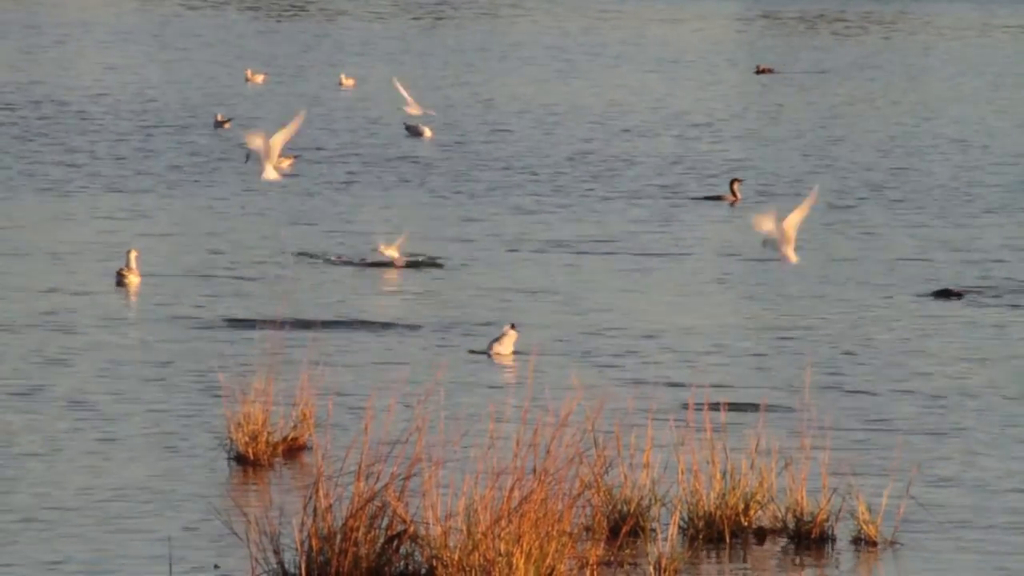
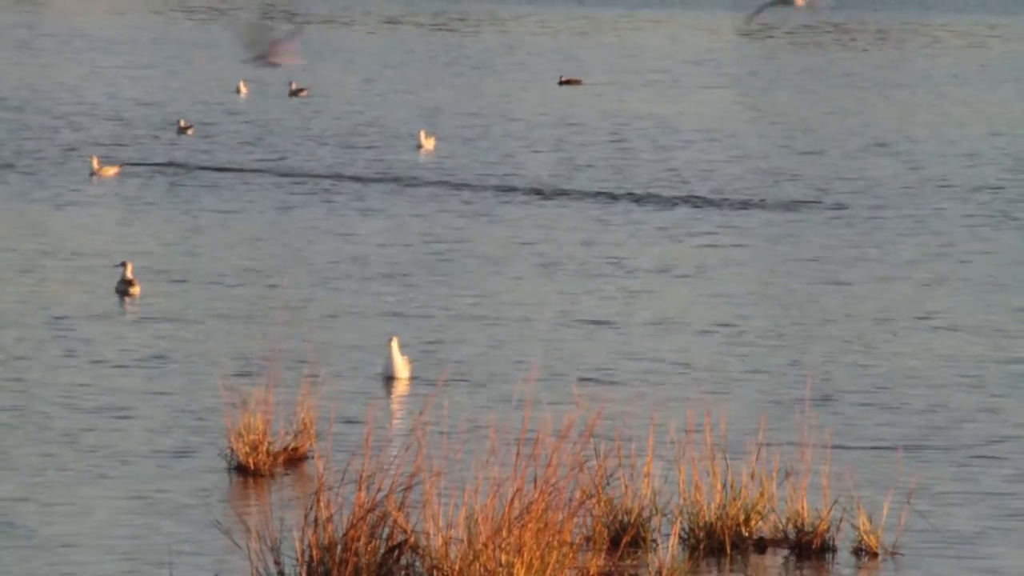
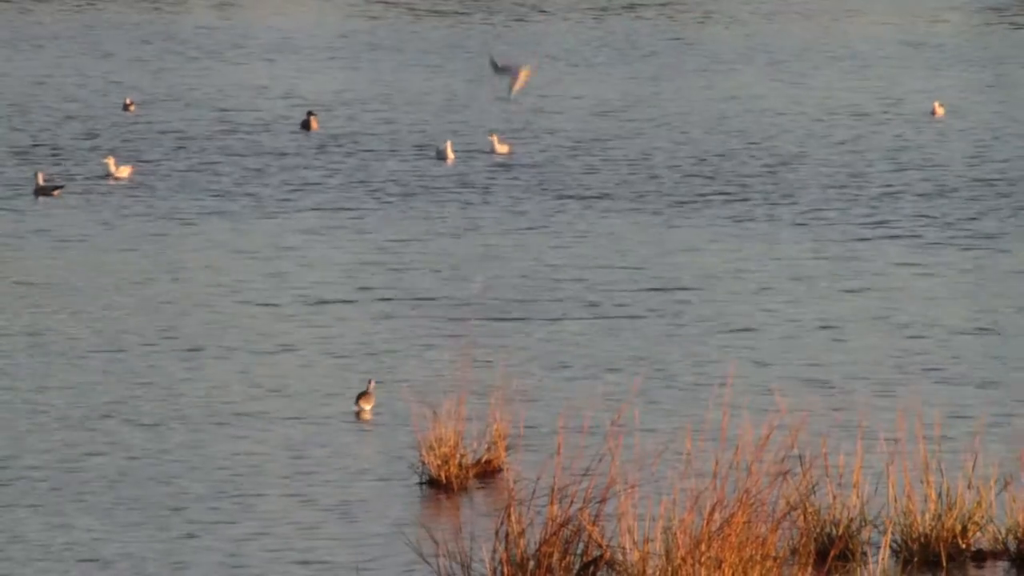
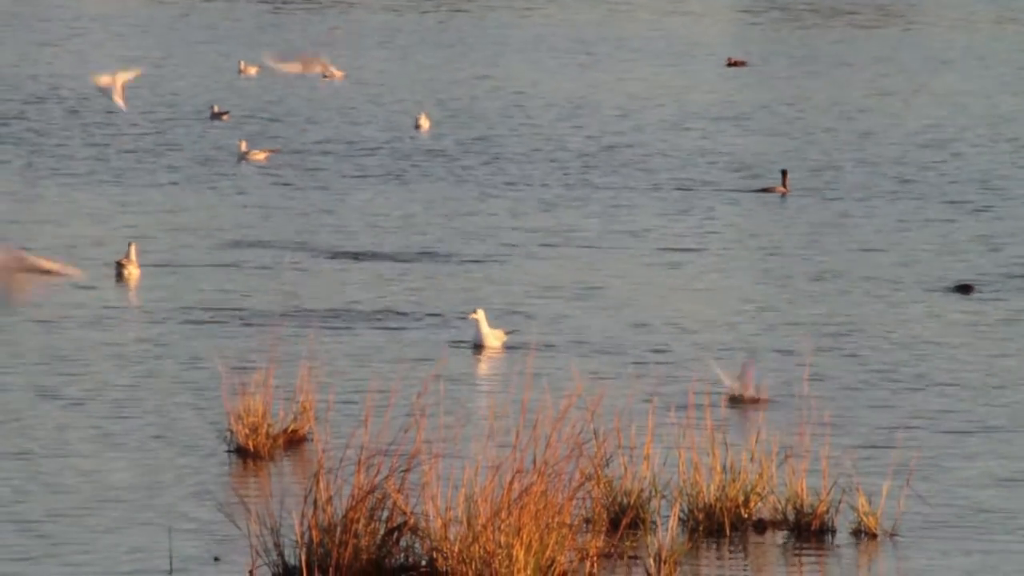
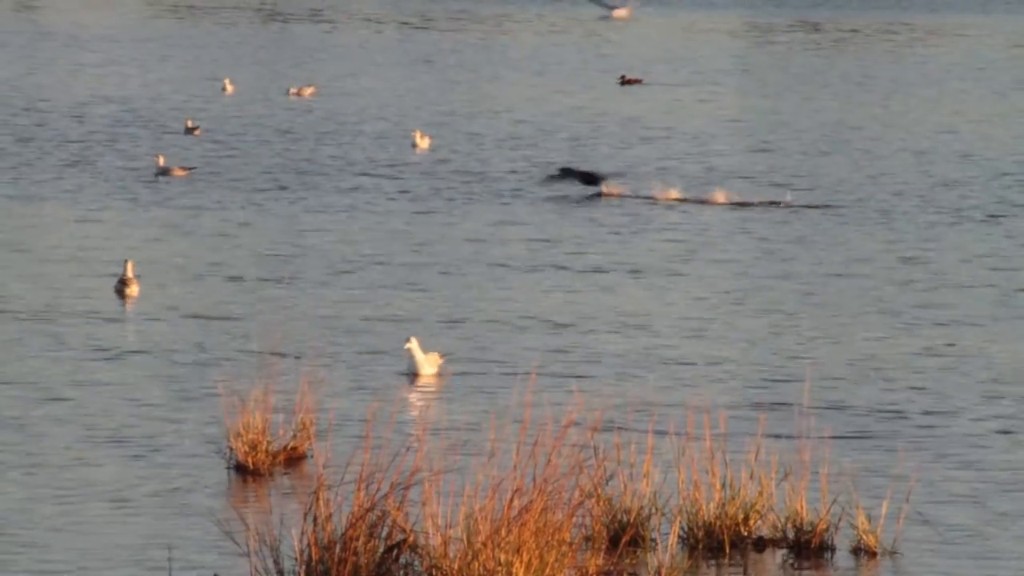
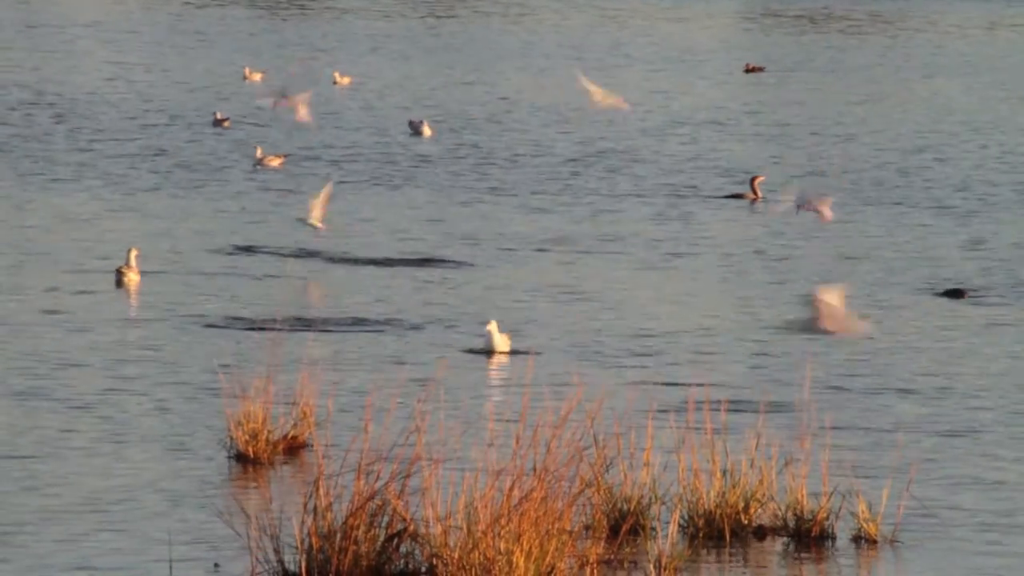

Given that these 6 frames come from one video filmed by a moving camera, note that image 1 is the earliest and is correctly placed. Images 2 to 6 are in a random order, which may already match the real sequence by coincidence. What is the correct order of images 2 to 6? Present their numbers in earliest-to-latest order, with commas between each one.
6, 4, 5, 2, 3
